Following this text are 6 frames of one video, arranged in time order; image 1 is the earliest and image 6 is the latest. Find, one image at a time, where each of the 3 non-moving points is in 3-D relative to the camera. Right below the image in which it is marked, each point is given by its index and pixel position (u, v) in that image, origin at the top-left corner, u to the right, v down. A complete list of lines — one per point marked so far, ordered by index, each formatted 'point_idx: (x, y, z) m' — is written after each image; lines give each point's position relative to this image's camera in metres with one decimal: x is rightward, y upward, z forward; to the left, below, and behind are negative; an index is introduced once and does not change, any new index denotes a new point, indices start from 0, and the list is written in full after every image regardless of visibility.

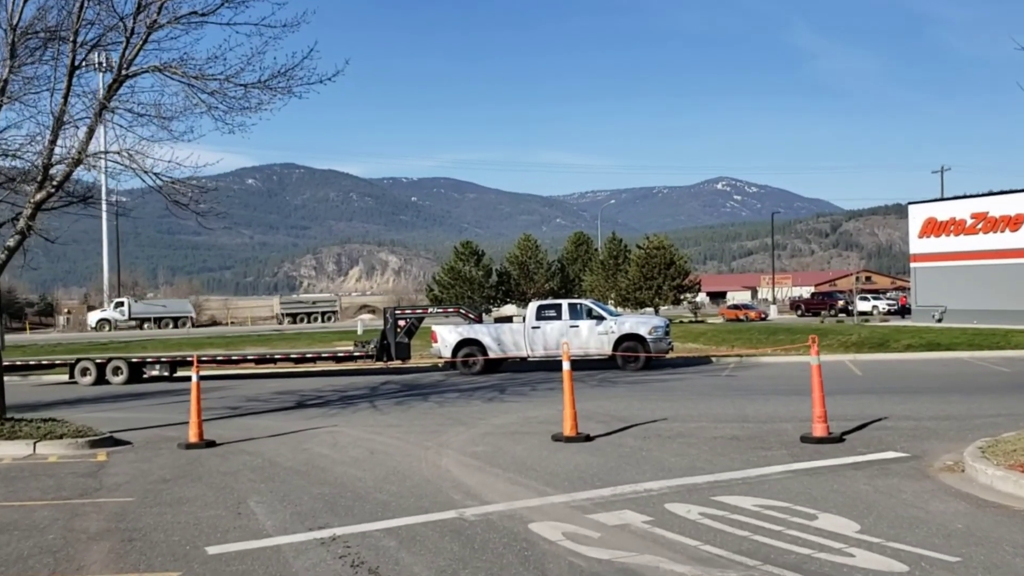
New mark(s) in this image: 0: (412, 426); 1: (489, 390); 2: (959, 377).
0: (-1.5, -2.1, +14.1) m
1: (-0.4, -2.1, +19.1) m
2: (+8.9, -1.8, +18.9) m
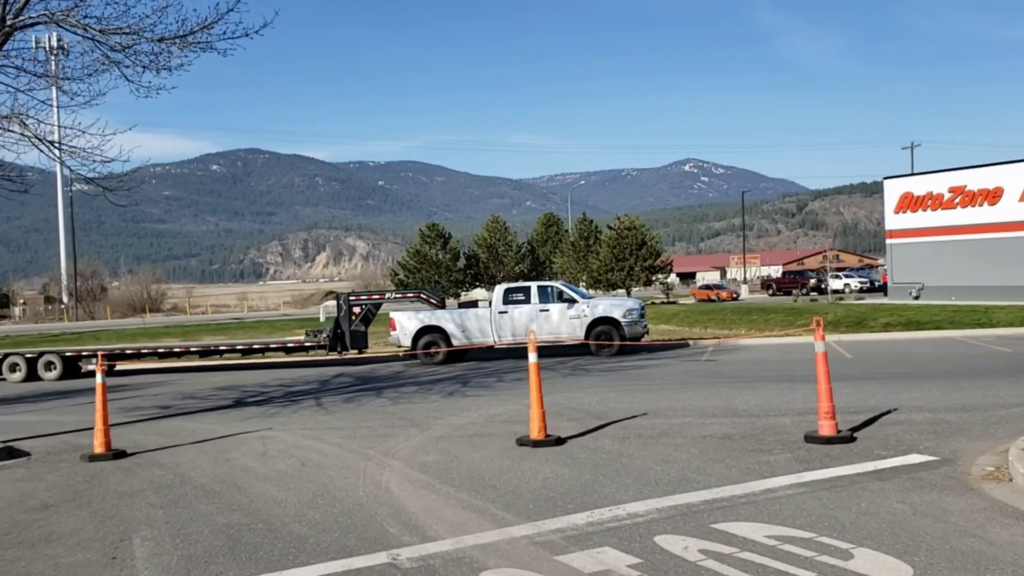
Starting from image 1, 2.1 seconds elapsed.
0: (-2.0, -1.9, +12.4) m
1: (-1.1, -1.7, +17.4) m
2: (+8.2, -1.3, +17.5) m
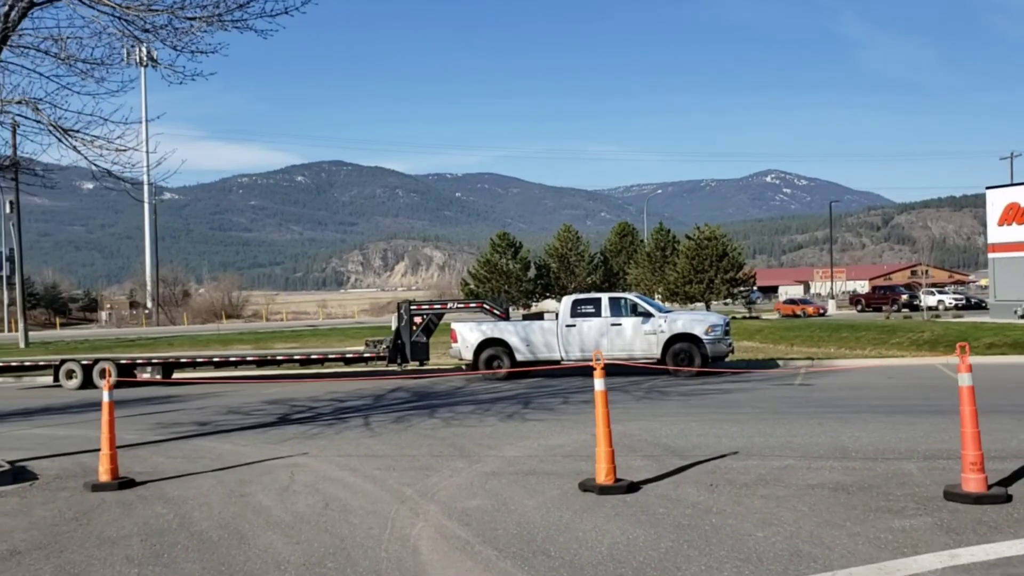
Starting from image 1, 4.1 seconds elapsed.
0: (-1.3, -2.0, +10.8) m
1: (0.0, -1.9, +15.7) m
2: (+9.4, -1.6, +15.1) m
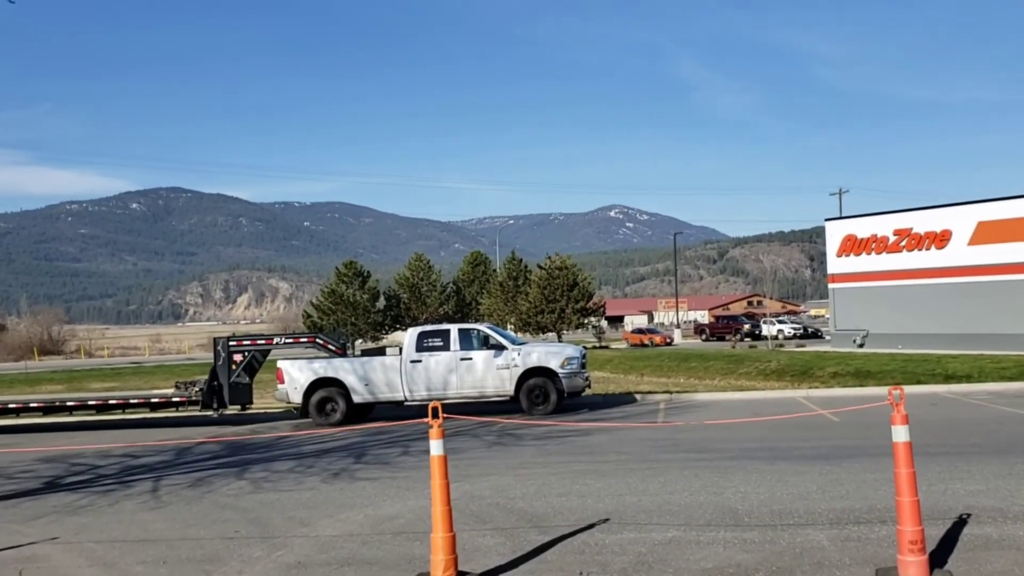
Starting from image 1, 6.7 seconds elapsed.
0: (-2.9, -2.3, +8.3) m
1: (-2.4, -2.4, +13.4) m
2: (+6.9, -2.0, +14.3) m
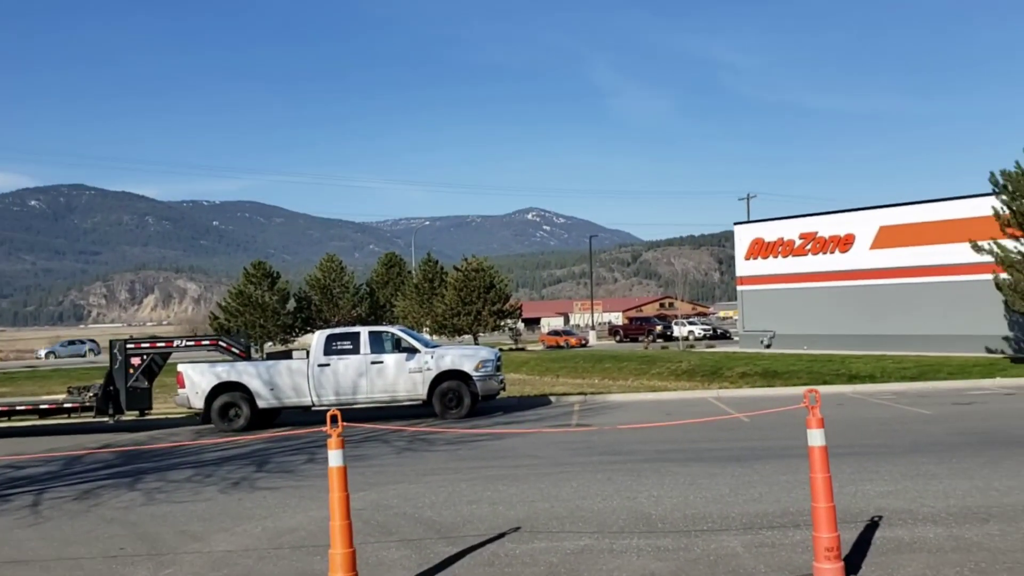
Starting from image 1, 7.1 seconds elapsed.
0: (-3.7, -2.2, +7.7) m
1: (-3.6, -2.4, +12.8) m
2: (+5.5, -2.1, +14.5) m
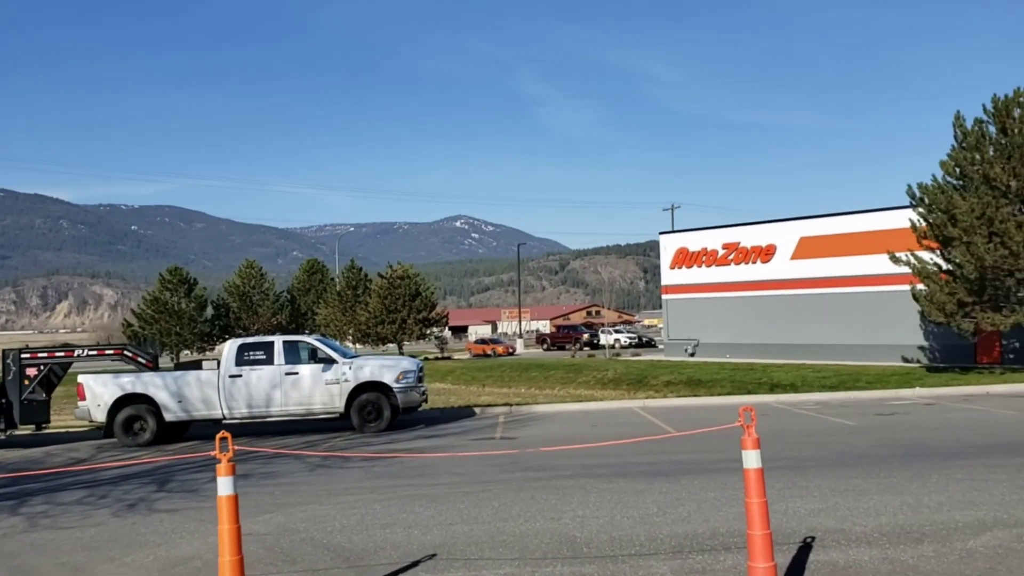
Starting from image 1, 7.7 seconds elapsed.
0: (-4.3, -2.3, +6.8) m
1: (-4.7, -2.5, +11.9) m
2: (+4.3, -2.2, +14.4) m
